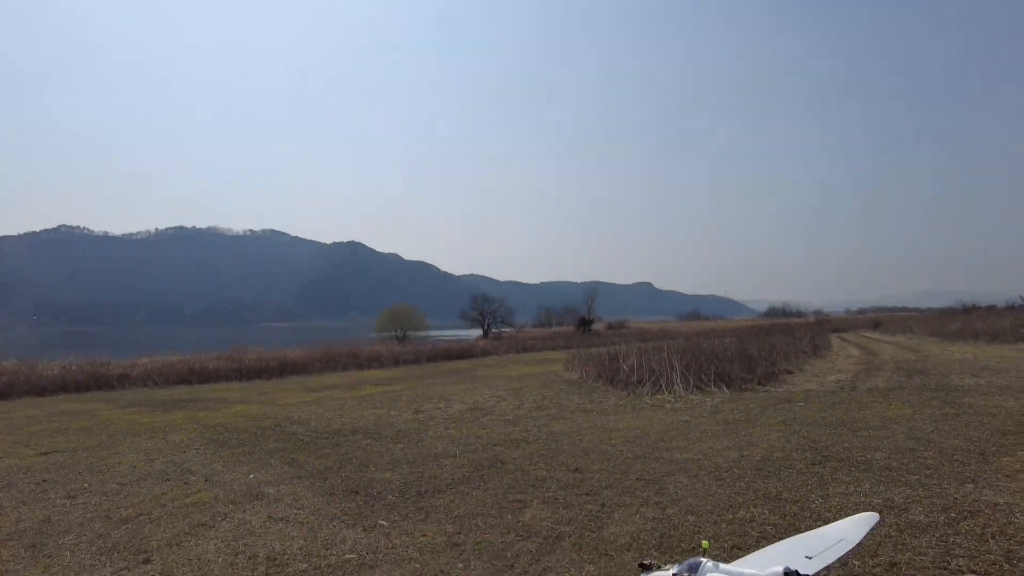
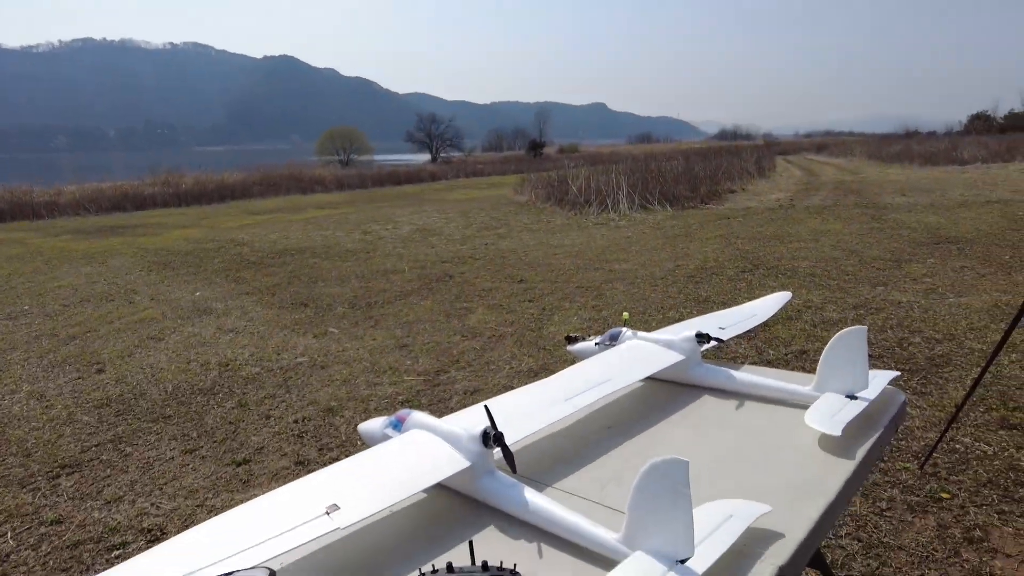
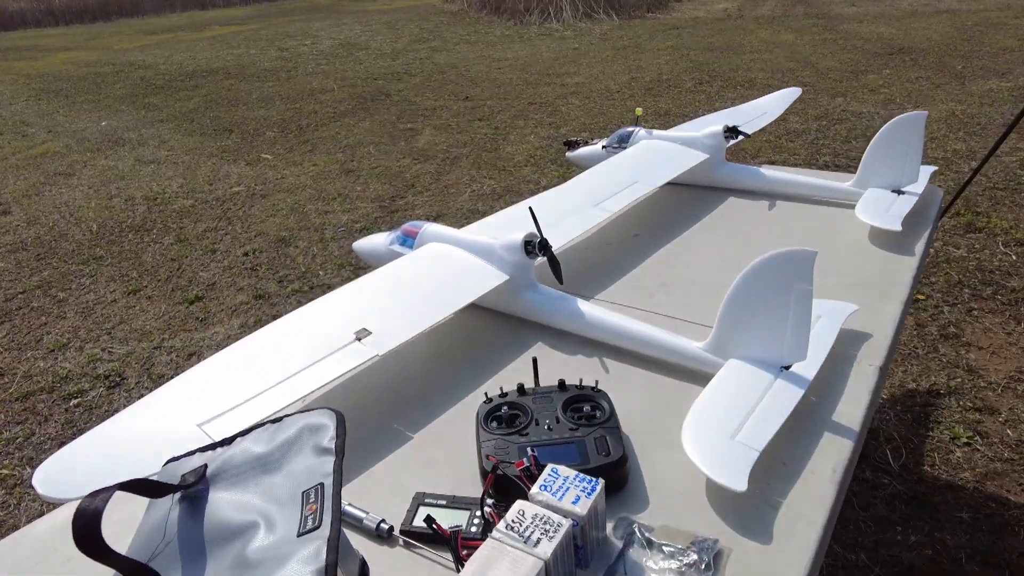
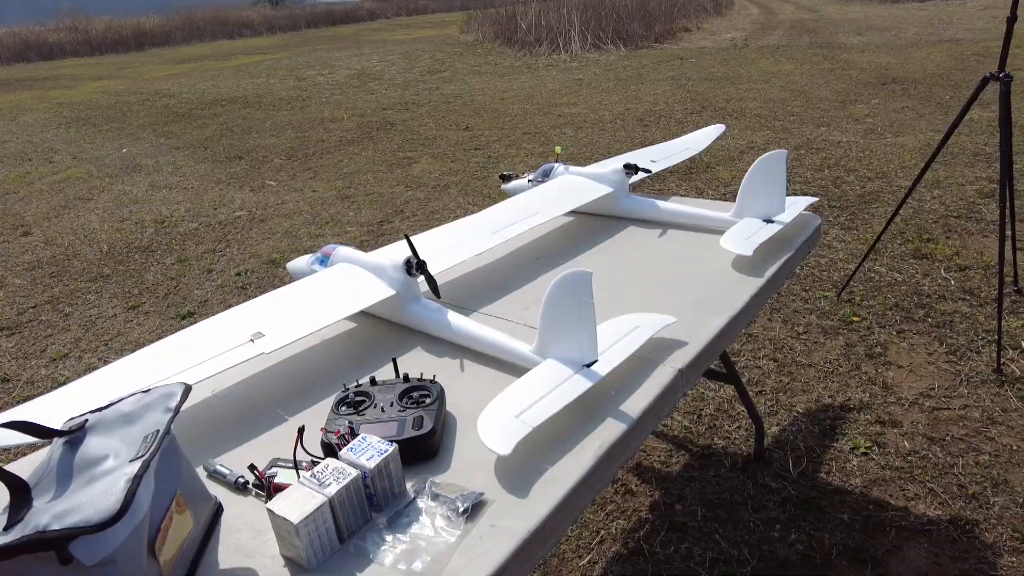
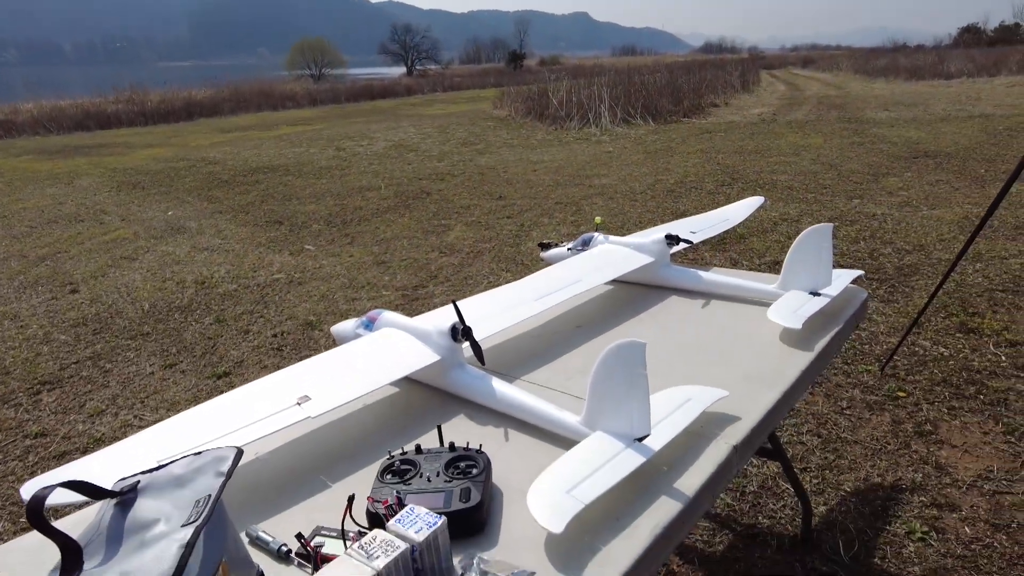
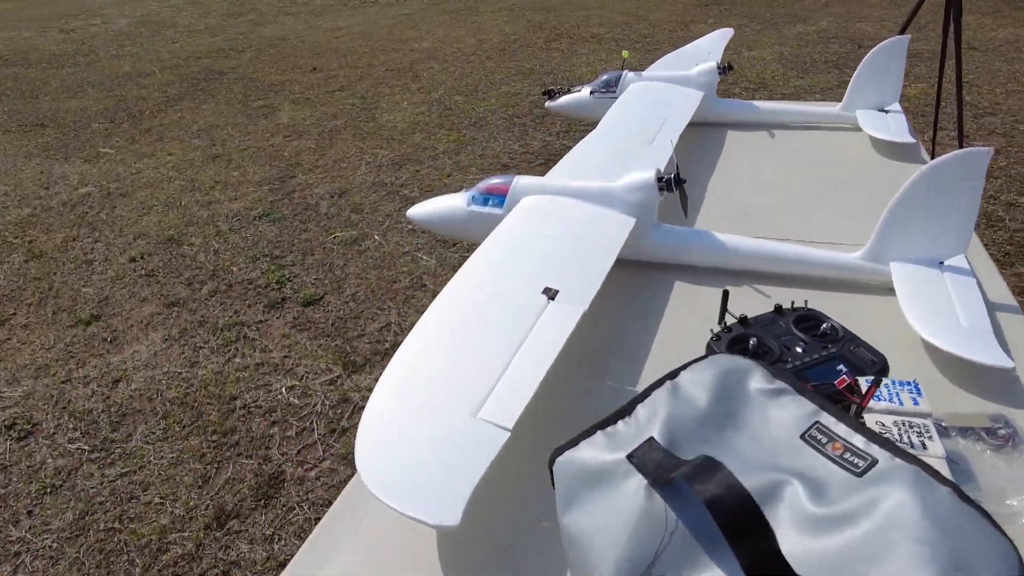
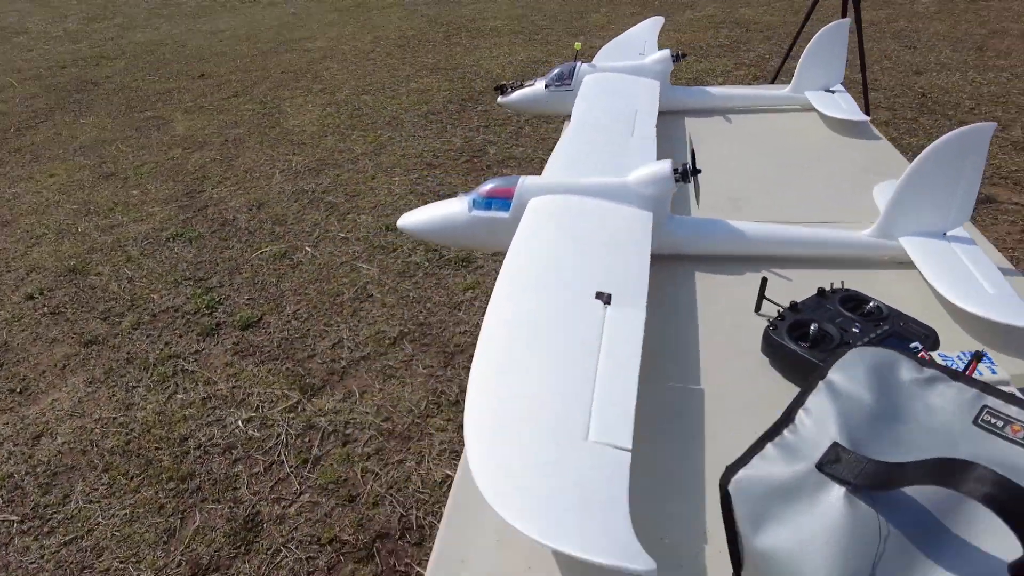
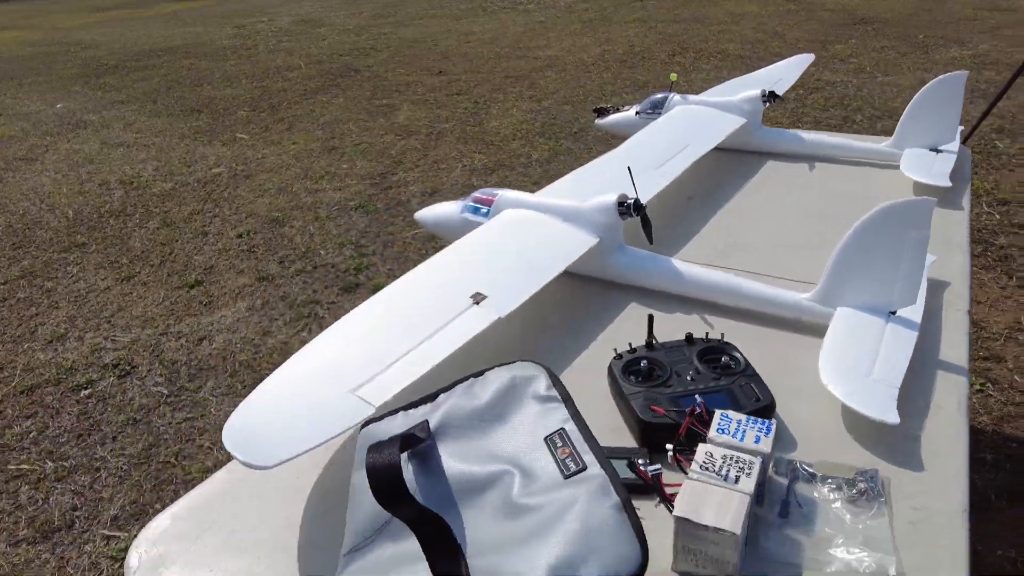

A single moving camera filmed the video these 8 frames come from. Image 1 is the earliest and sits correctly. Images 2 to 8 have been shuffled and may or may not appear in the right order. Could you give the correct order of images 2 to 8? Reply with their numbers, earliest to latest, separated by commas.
2, 5, 4, 3, 8, 6, 7
